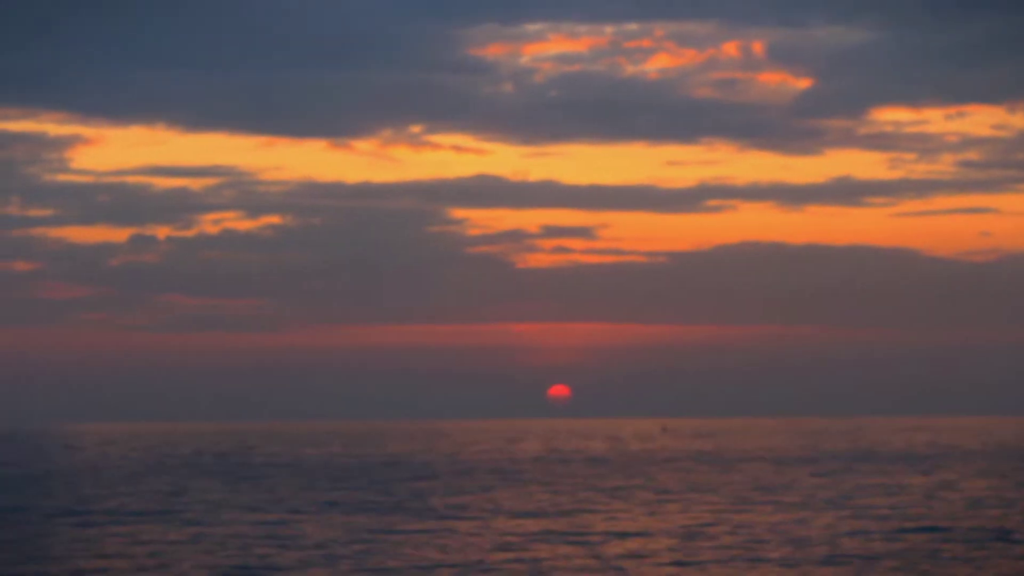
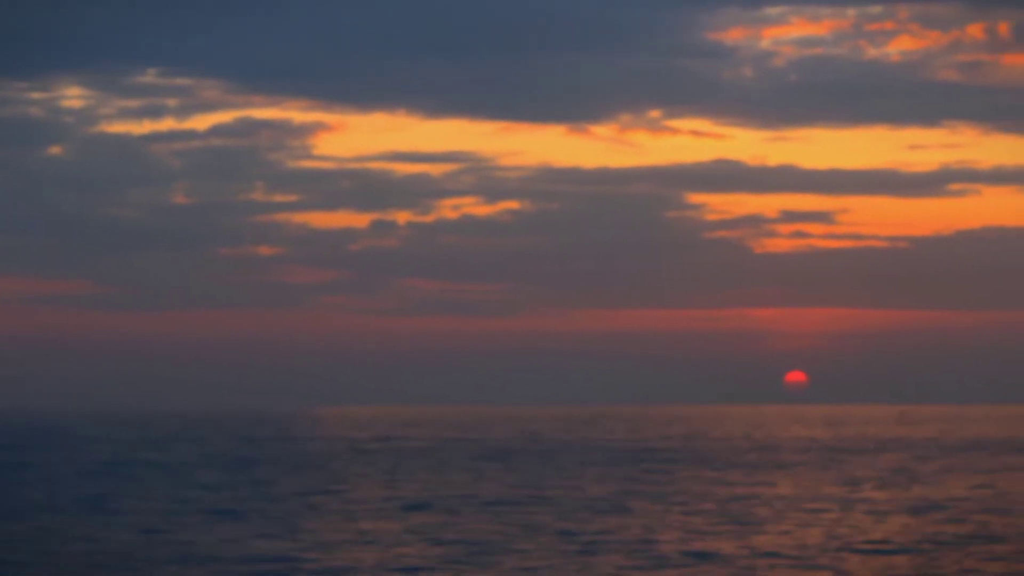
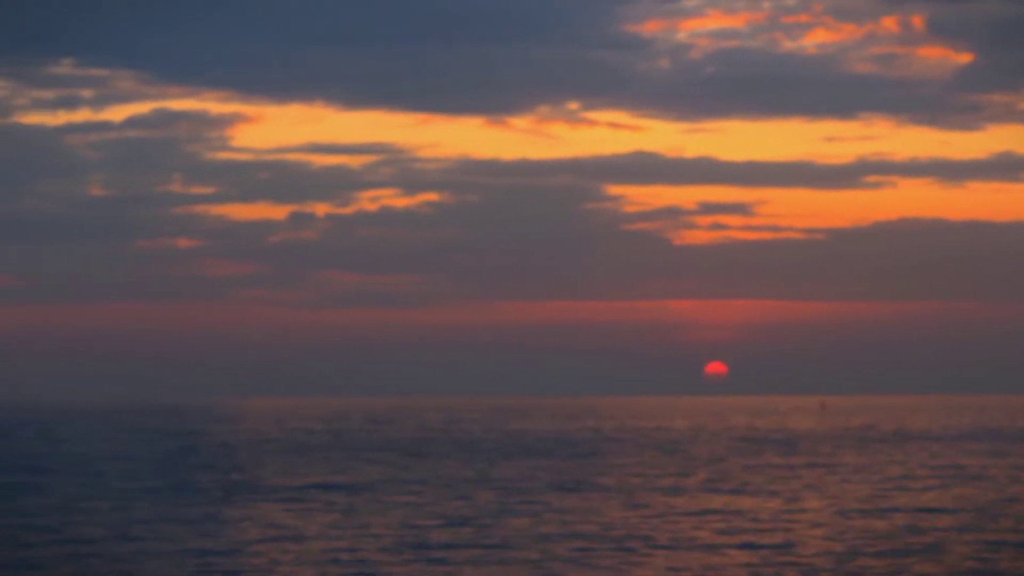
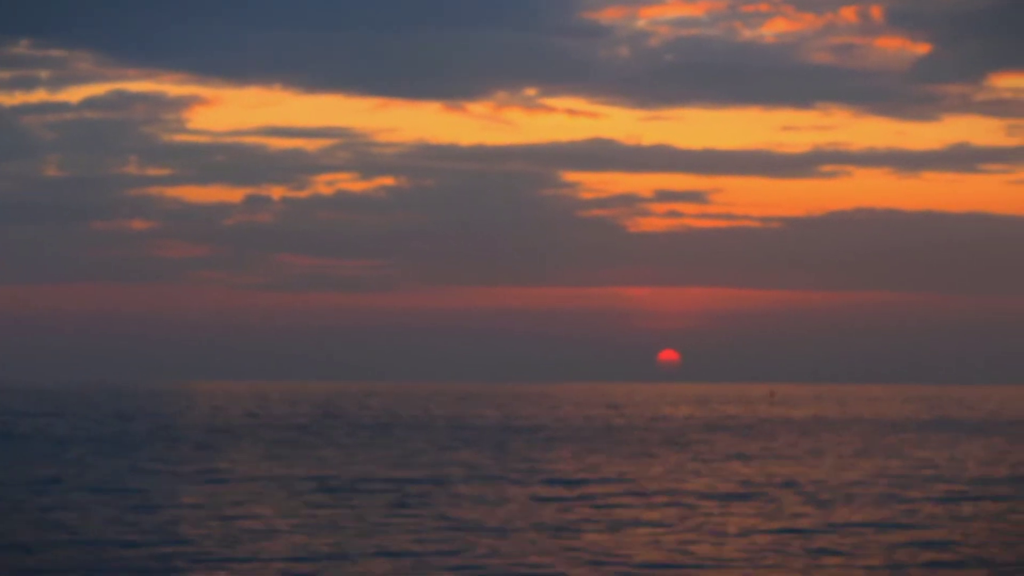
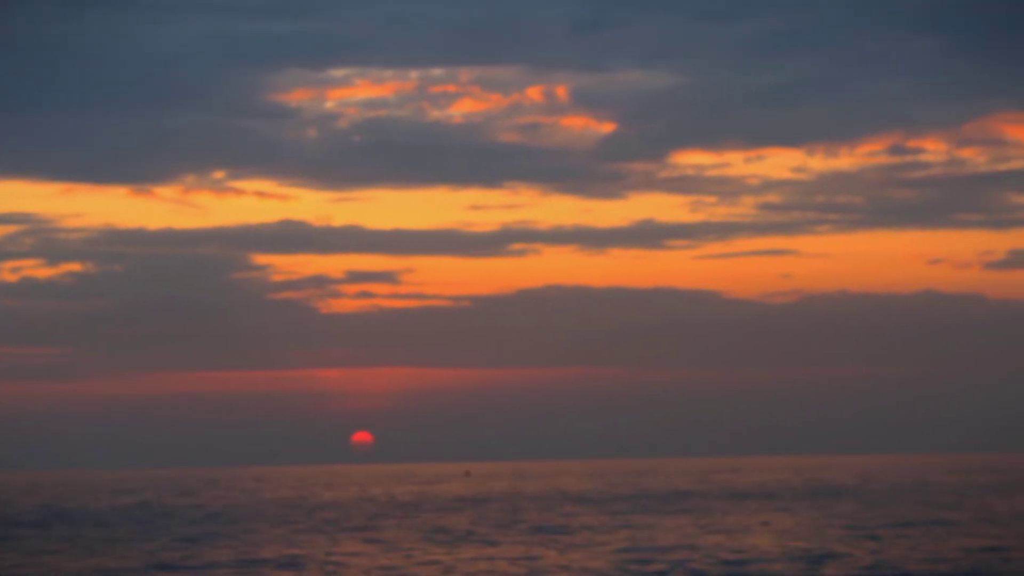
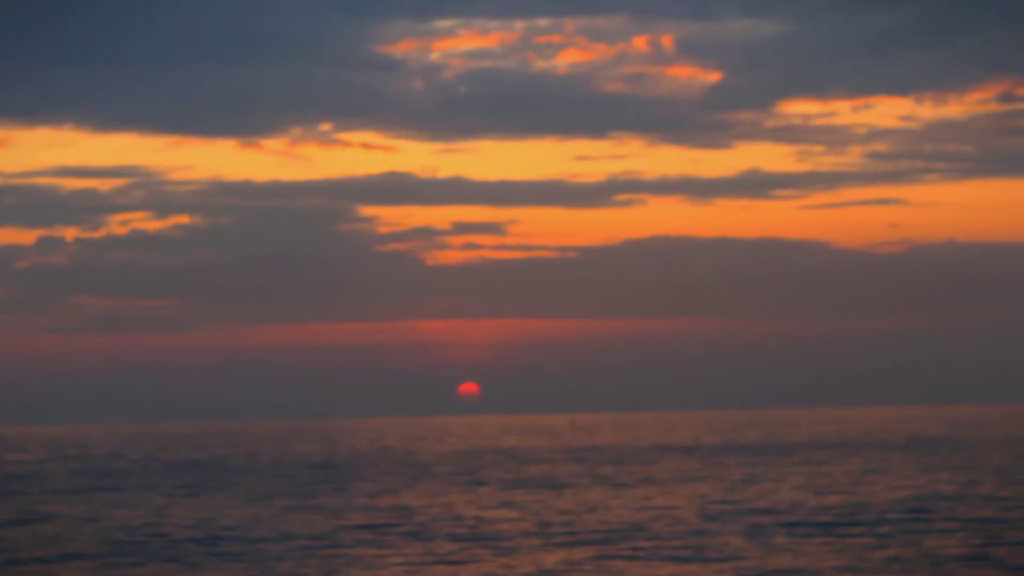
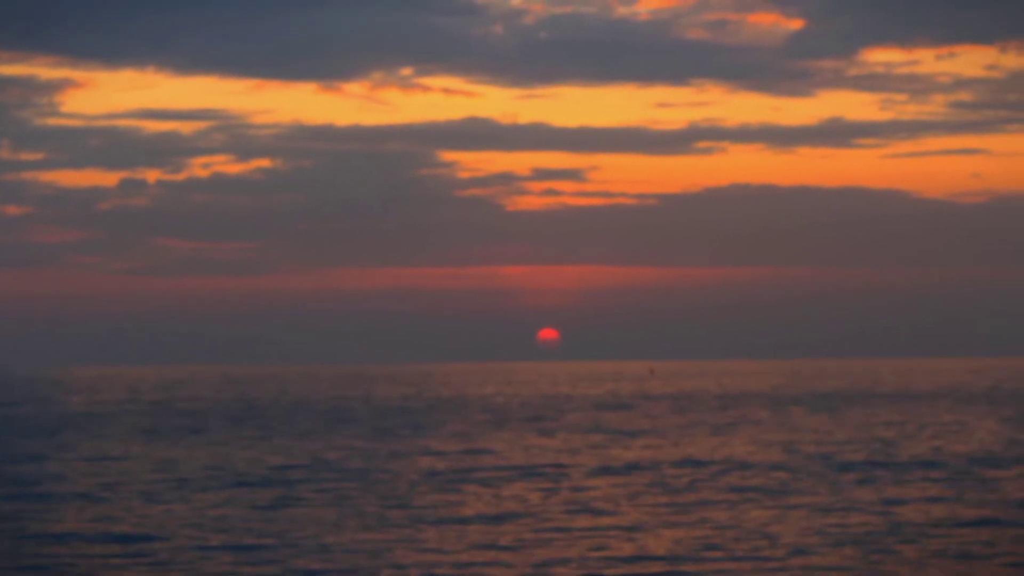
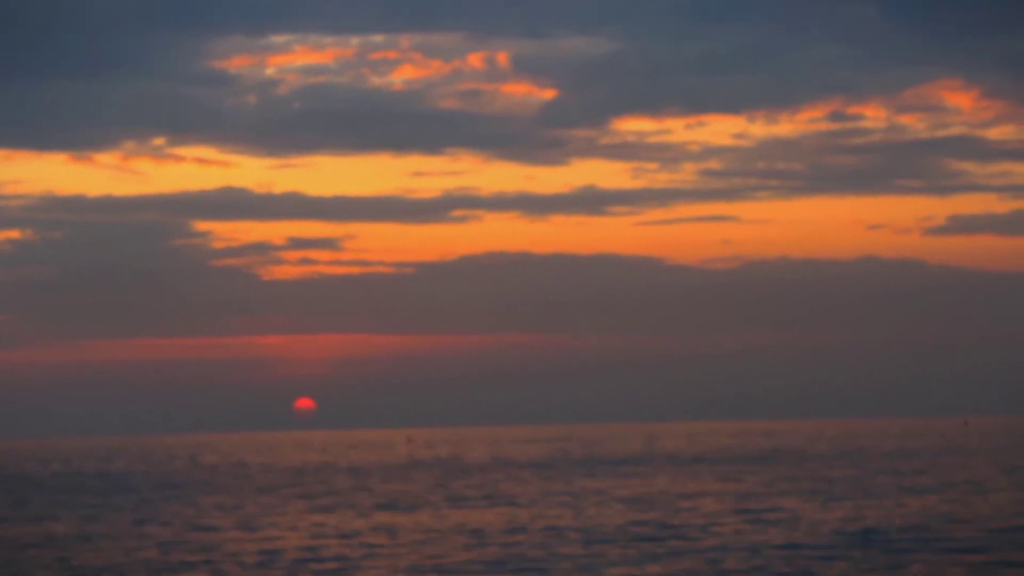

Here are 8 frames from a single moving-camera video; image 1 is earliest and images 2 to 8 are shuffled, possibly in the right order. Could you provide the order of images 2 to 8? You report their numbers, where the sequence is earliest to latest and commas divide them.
3, 2, 4, 7, 6, 5, 8
